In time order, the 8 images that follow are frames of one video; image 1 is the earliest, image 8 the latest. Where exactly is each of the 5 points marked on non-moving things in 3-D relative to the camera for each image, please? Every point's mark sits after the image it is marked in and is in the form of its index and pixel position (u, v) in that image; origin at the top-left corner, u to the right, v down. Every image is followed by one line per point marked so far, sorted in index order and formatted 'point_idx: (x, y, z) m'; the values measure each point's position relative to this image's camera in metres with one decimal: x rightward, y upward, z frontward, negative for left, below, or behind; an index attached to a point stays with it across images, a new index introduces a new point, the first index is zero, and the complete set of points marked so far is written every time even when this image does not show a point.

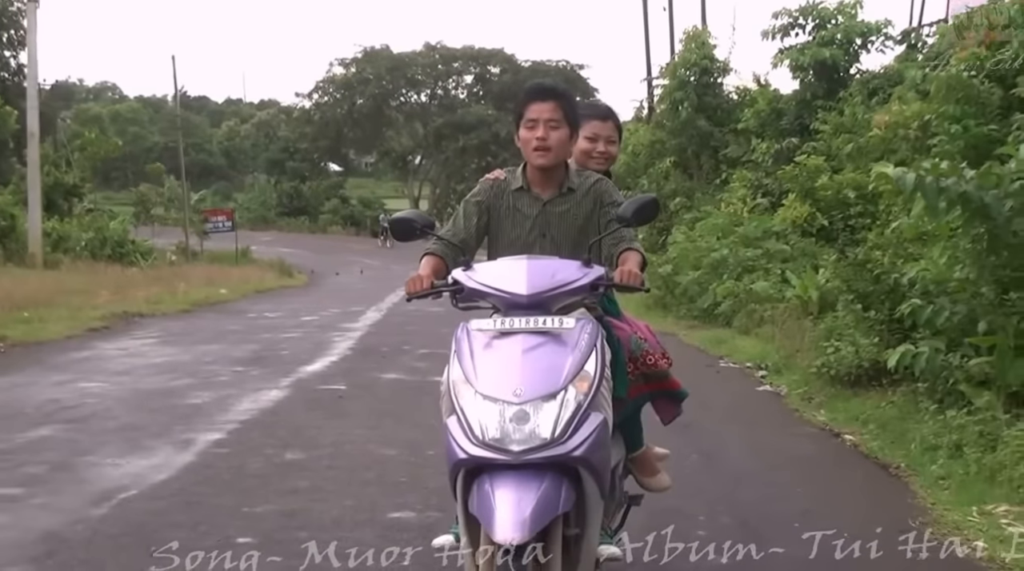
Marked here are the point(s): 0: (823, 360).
0: (+2.5, -0.6, +9.5) m
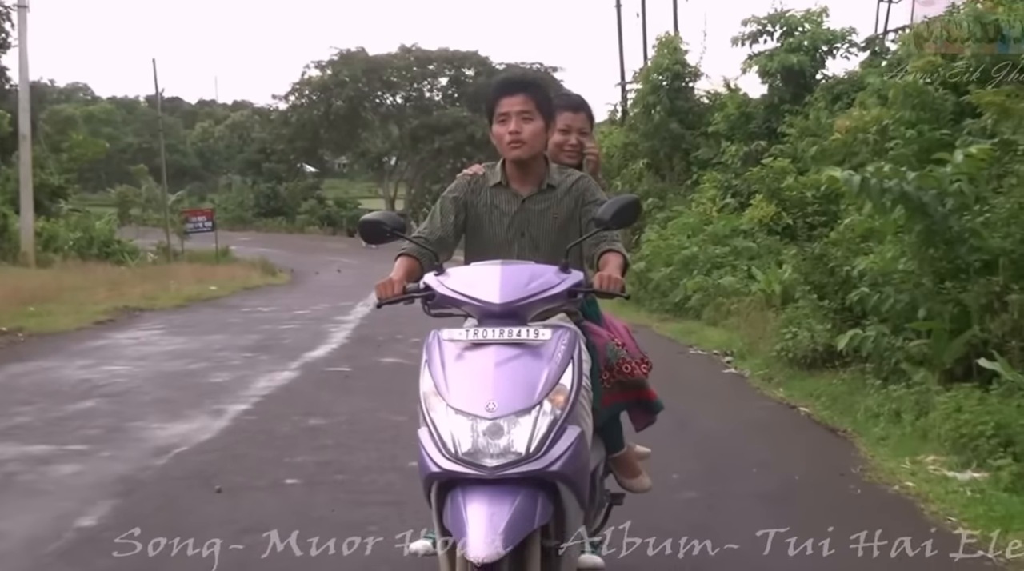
0: (+2.4, -0.5, +10.5) m
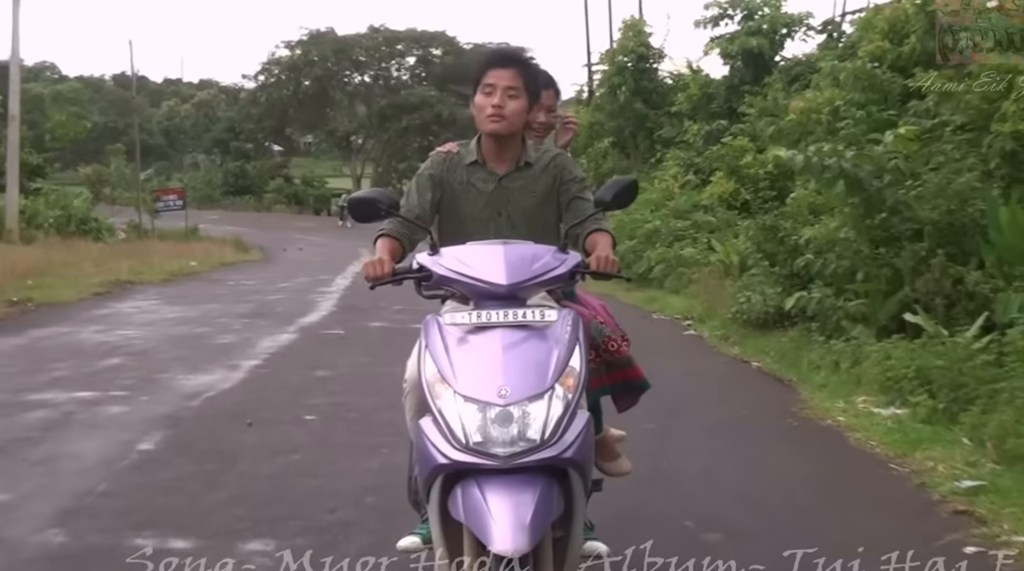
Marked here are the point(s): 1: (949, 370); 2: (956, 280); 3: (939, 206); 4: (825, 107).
0: (+2.2, -0.2, +11.6) m
1: (+2.6, -0.5, +7.4) m
2: (+3.3, 0.0, +9.0) m
3: (+3.2, +0.6, +9.2) m
4: (+3.8, +2.2, +14.8) m
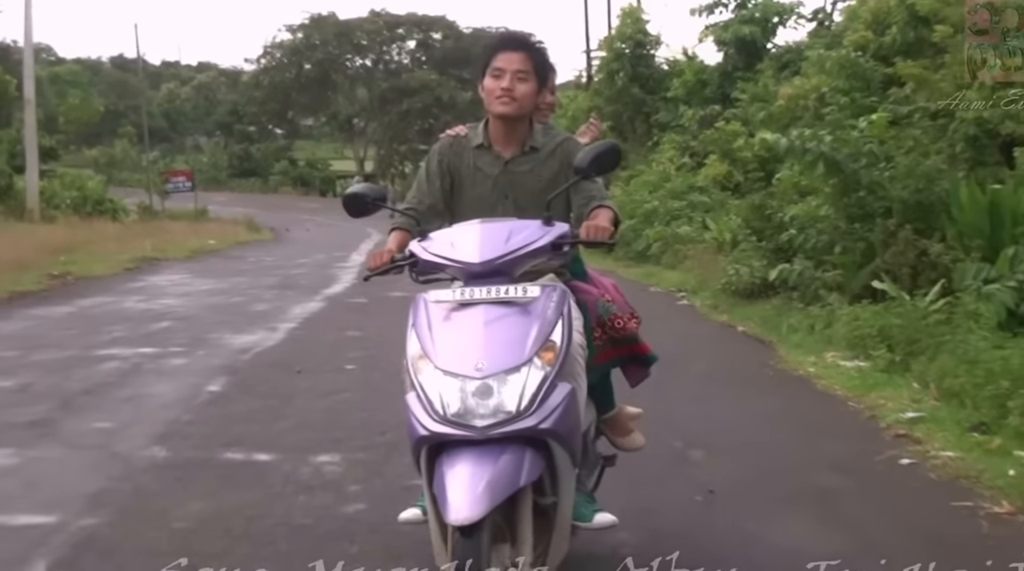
0: (+2.2, +0.1, +12.6) m
1: (+2.7, -0.3, +8.4) m
2: (+3.3, +0.3, +10.0) m
3: (+3.3, +0.8, +10.2) m
4: (+3.9, +2.5, +15.8) m
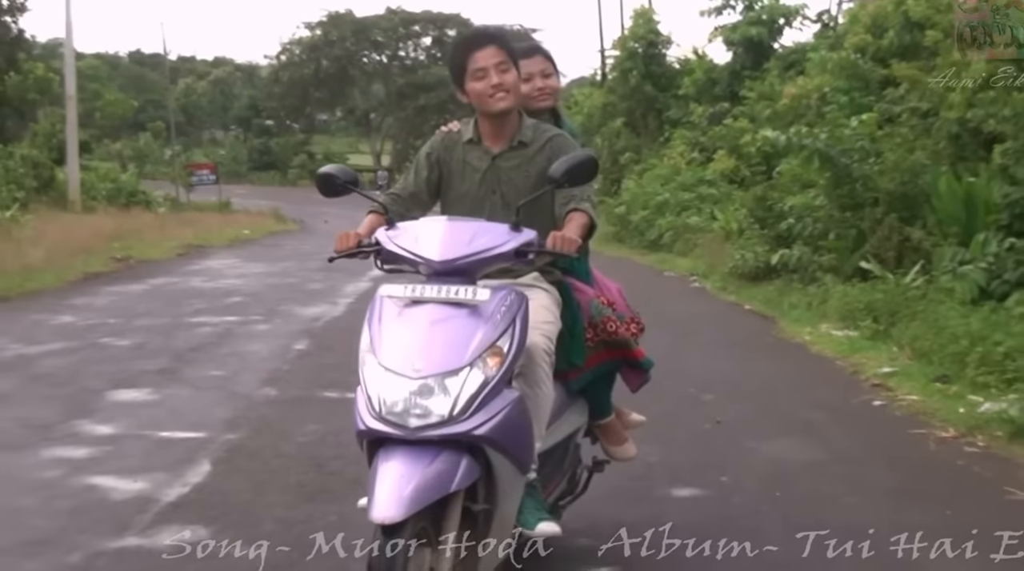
0: (+2.5, +0.2, +13.9) m
1: (+2.9, -0.1, +9.7) m
2: (+3.6, +0.4, +11.3) m
3: (+3.6, +1.0, +11.4) m
4: (+4.2, +2.7, +17.1) m
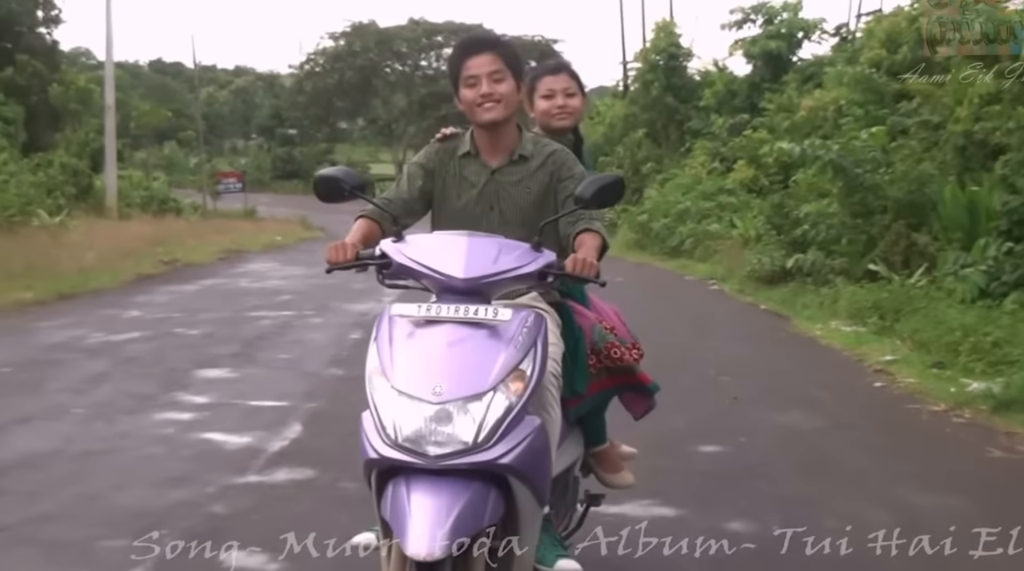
0: (+2.9, +0.2, +14.6) m
1: (+3.2, -0.1, +10.4) m
2: (+3.9, +0.4, +12.1) m
3: (+3.9, +1.0, +12.2) m
4: (+4.6, +2.6, +17.9) m
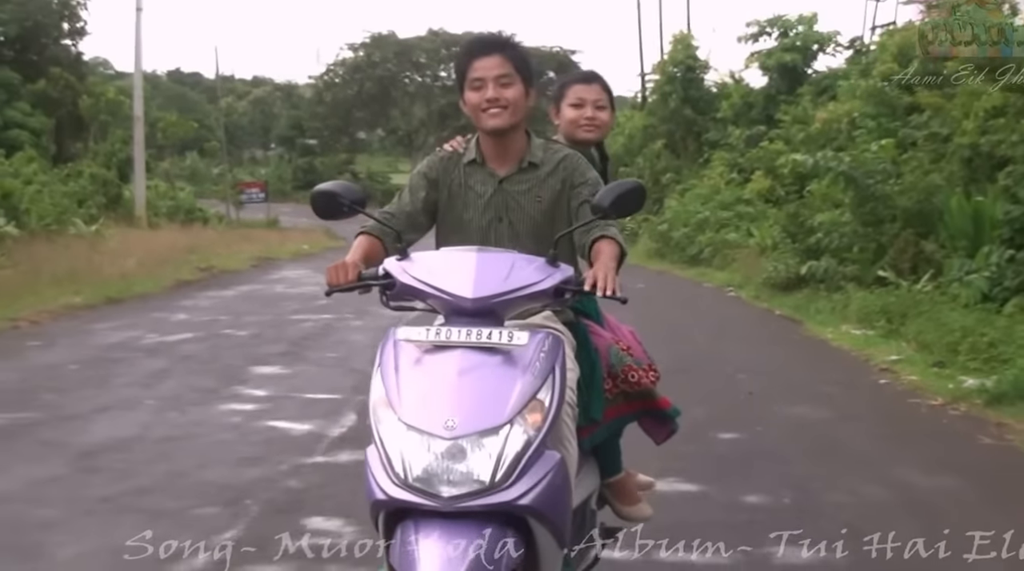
0: (+3.2, +0.1, +15.2) m
1: (+3.5, -0.2, +11.0) m
2: (+4.2, +0.4, +12.6) m
3: (+4.2, +0.9, +12.8) m
4: (+5.0, +2.5, +18.4) m
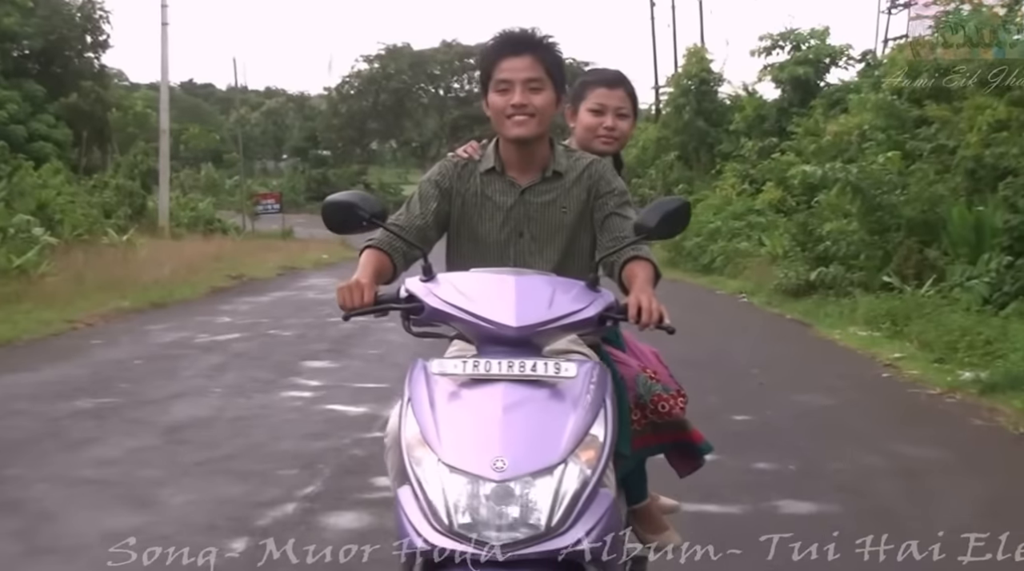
0: (+3.5, 0.0, +15.9) m
1: (+3.7, -0.2, +11.6) m
2: (+4.5, +0.3, +13.3) m
3: (+4.4, +0.9, +13.4) m
4: (+5.3, +2.4, +19.1) m
